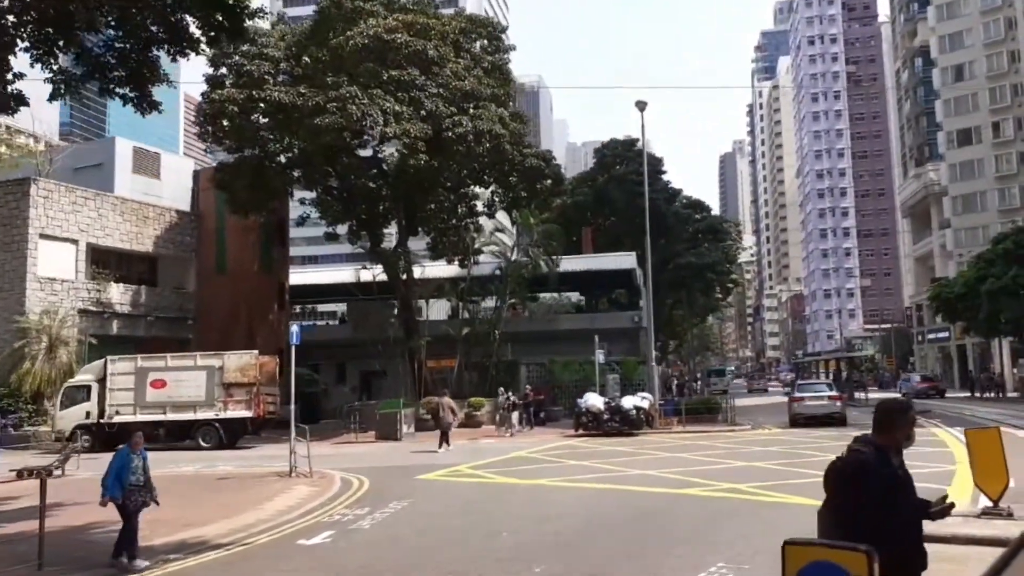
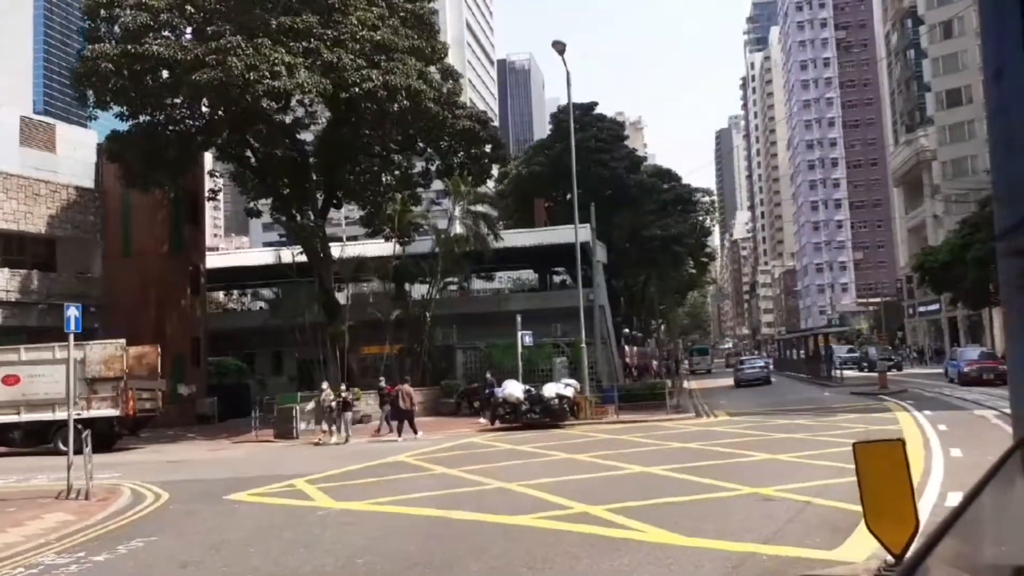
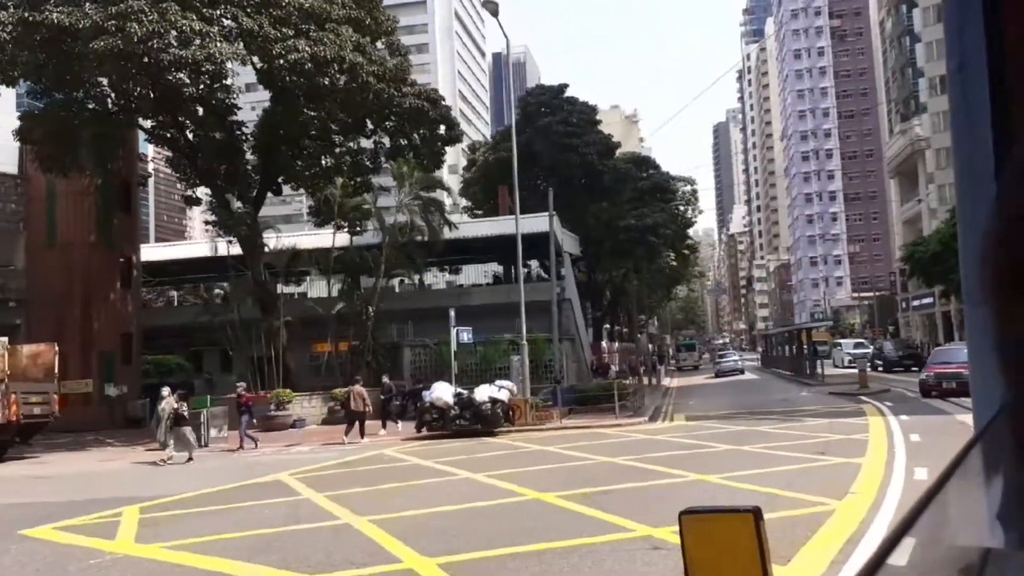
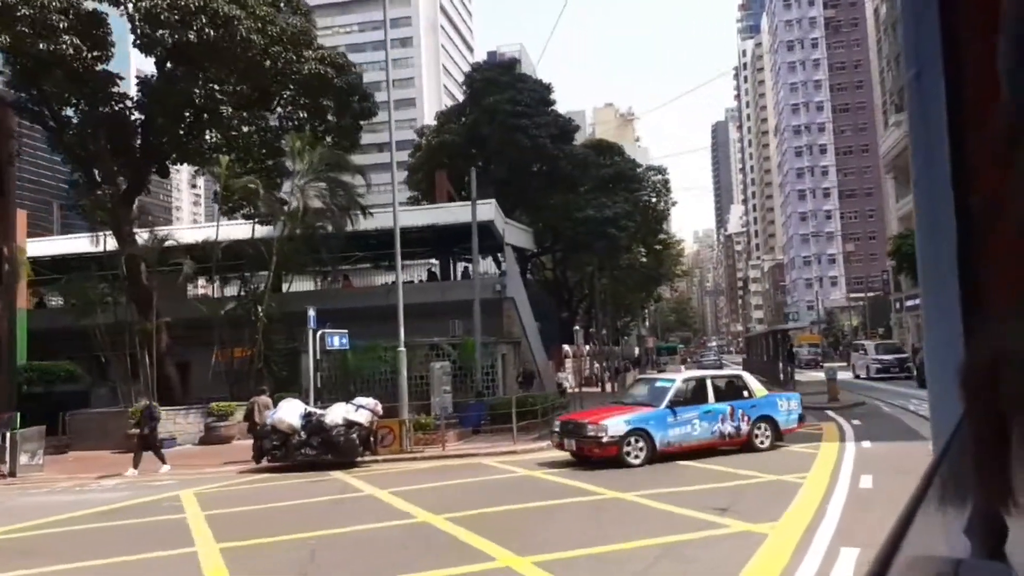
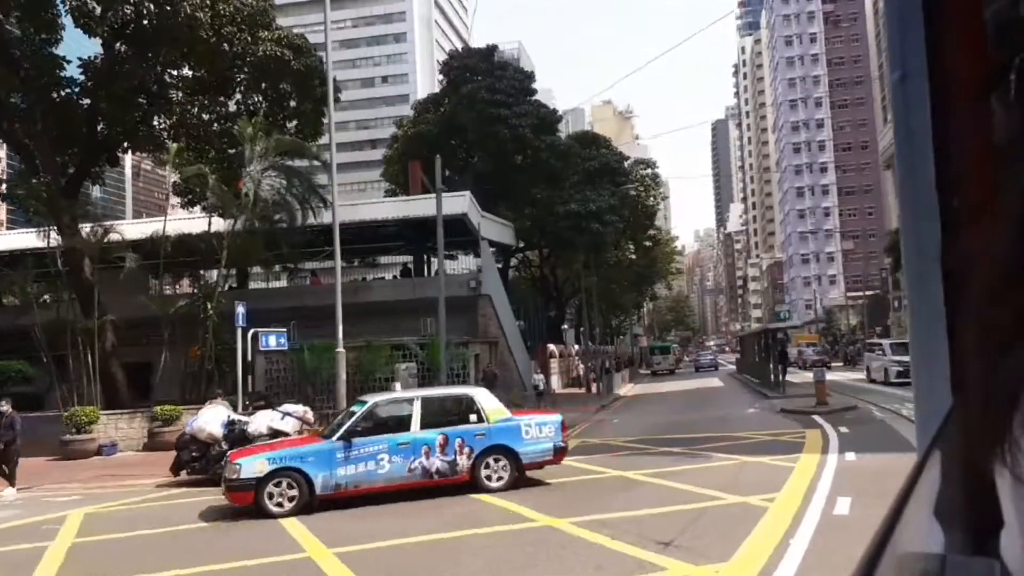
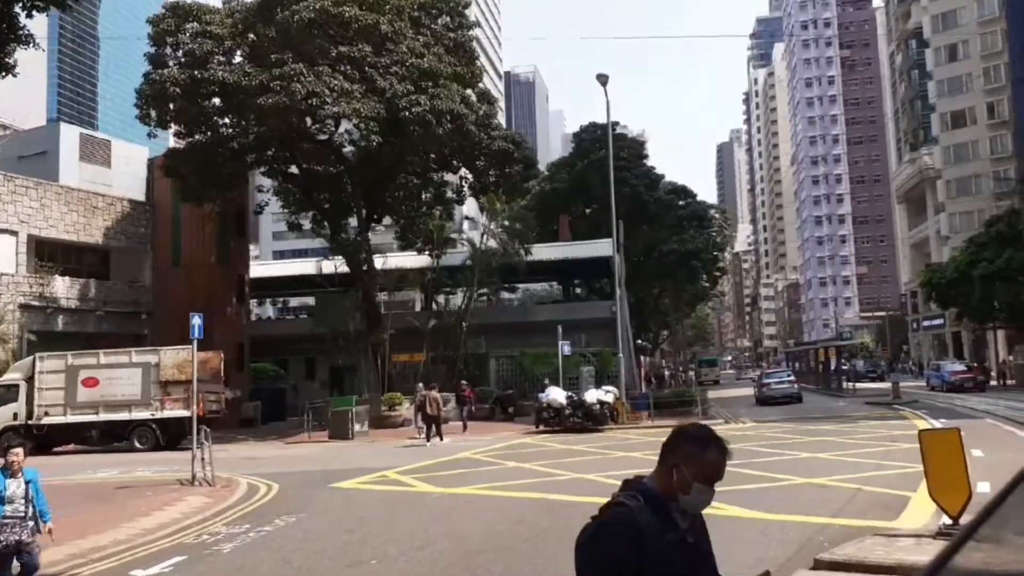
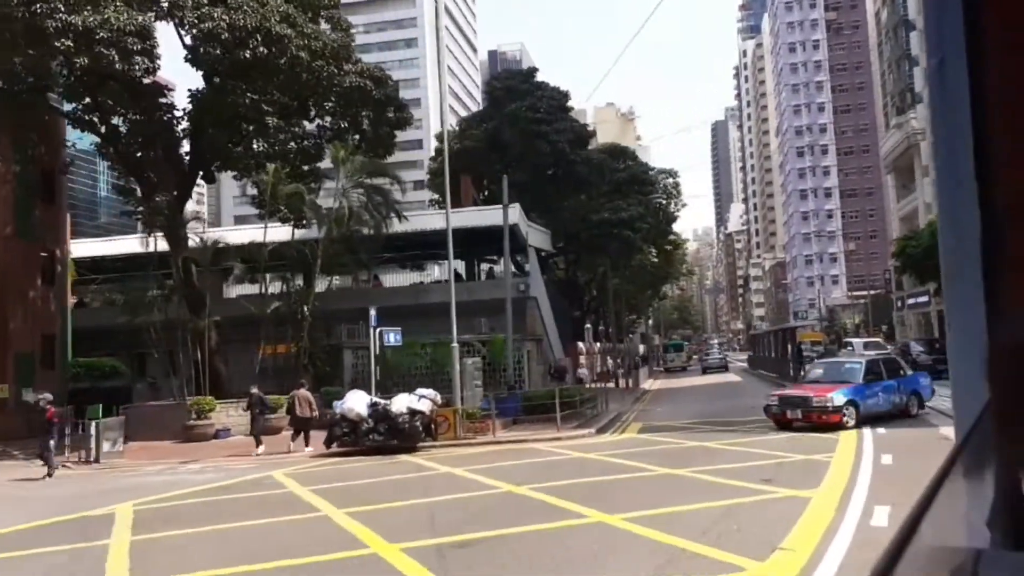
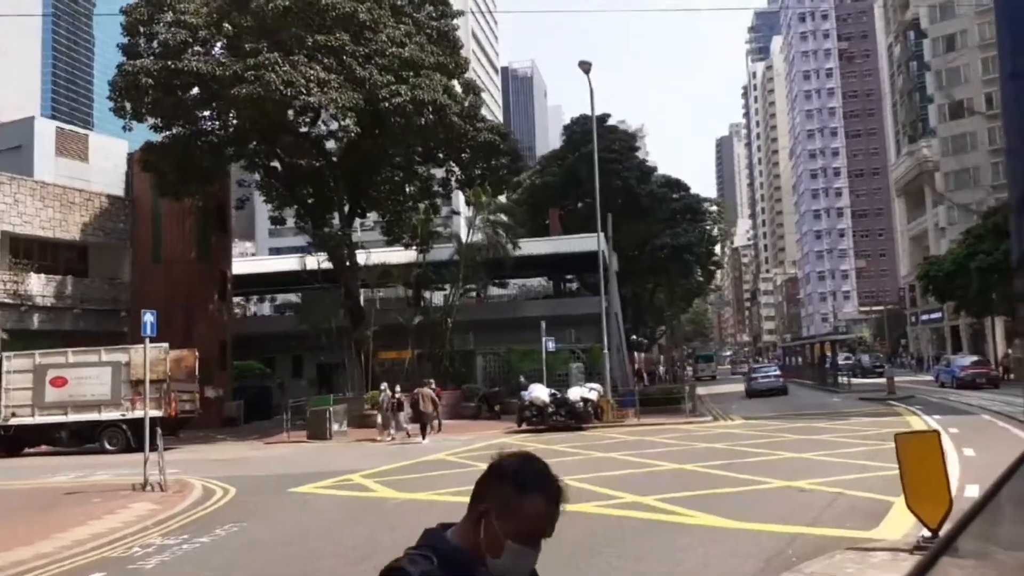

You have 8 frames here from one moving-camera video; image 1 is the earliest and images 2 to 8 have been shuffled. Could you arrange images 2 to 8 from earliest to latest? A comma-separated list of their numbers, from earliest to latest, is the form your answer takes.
6, 8, 2, 3, 7, 4, 5
